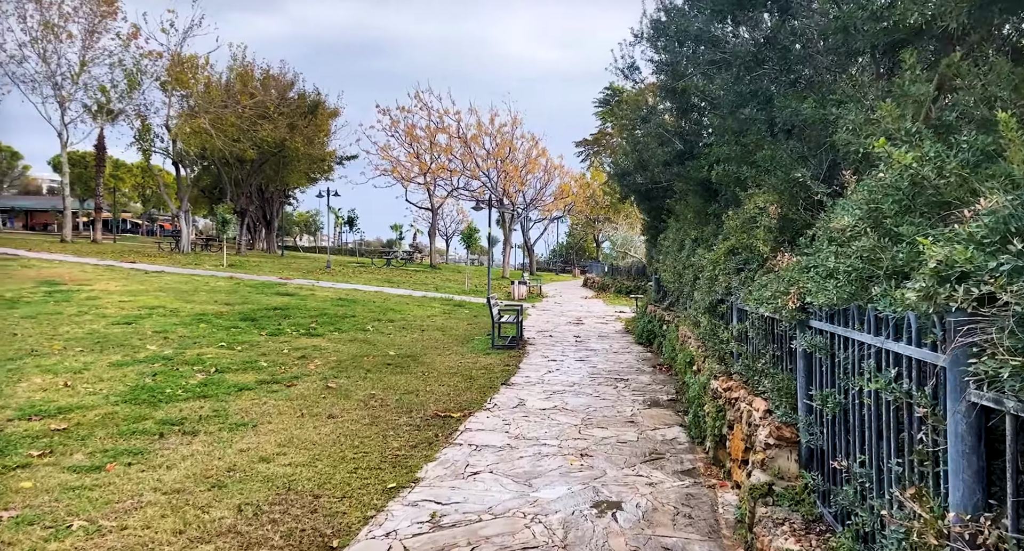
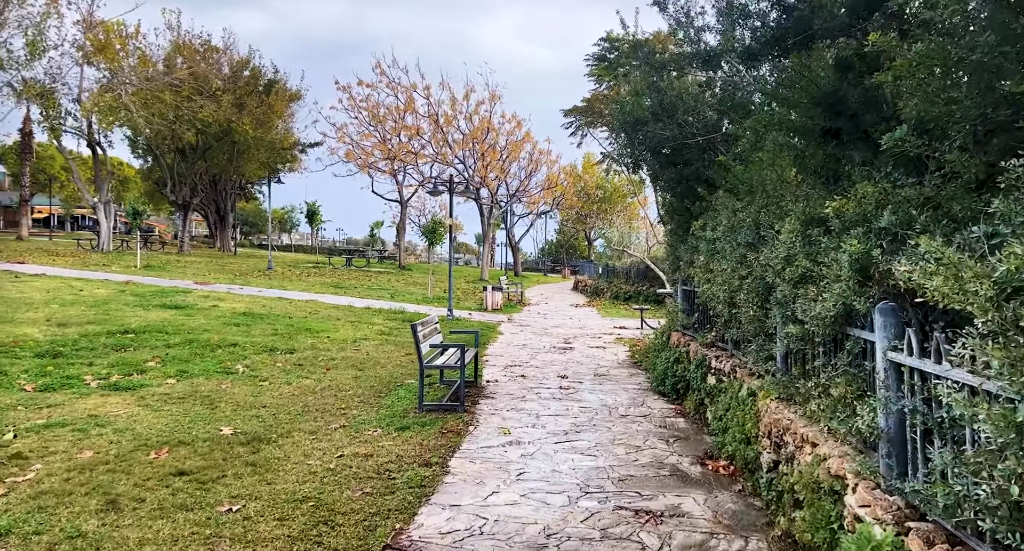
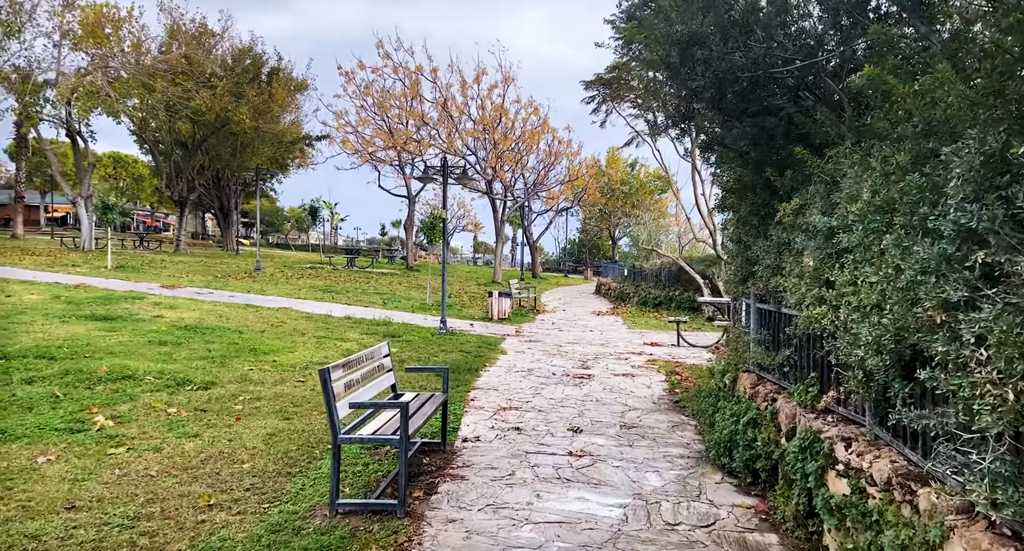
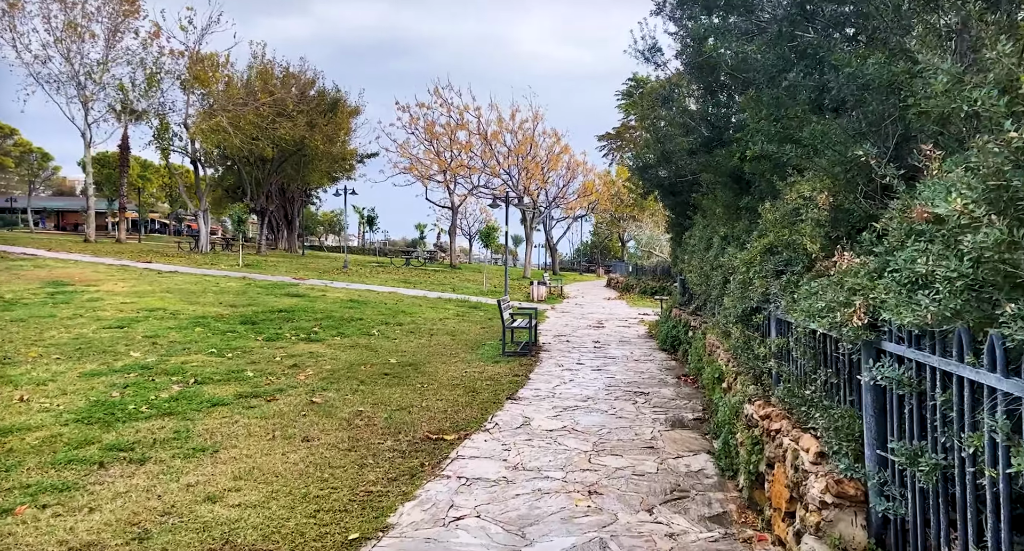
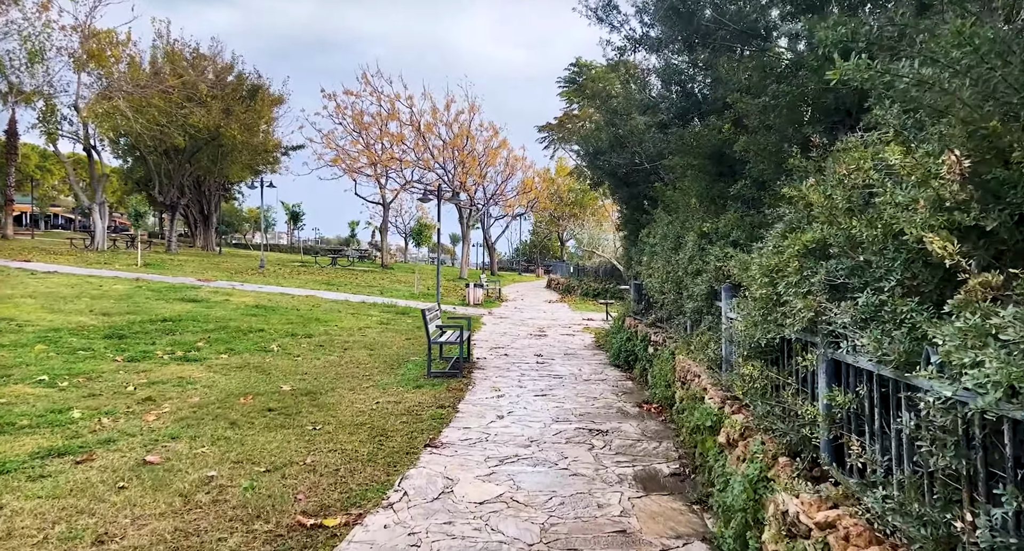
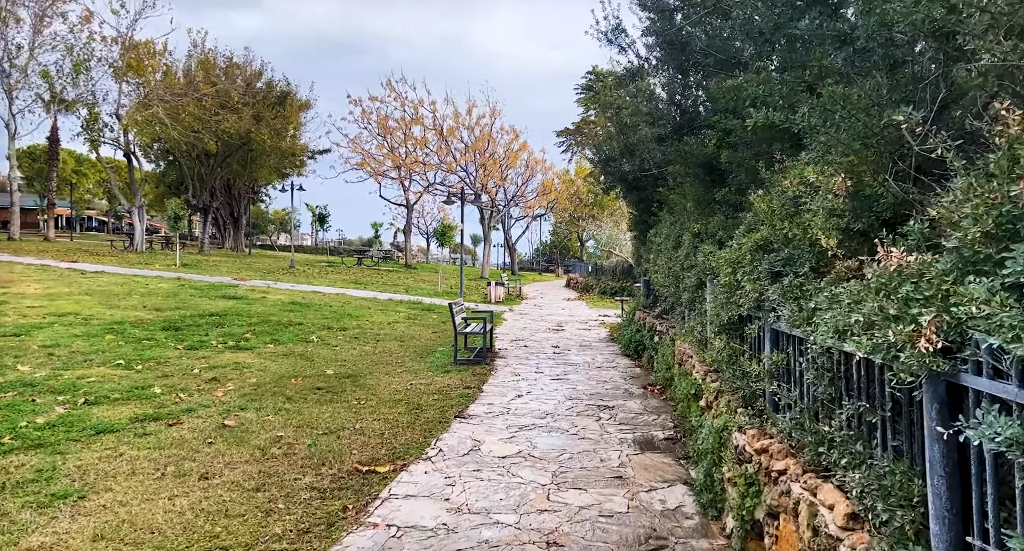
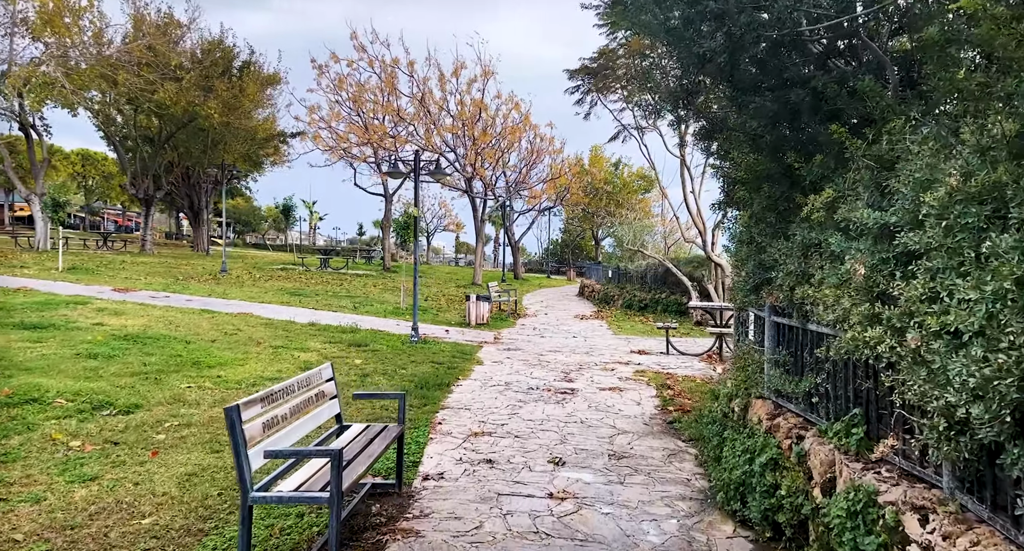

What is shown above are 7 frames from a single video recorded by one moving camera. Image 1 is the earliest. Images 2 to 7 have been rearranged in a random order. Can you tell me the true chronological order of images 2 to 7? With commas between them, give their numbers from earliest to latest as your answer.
4, 6, 5, 2, 3, 7
